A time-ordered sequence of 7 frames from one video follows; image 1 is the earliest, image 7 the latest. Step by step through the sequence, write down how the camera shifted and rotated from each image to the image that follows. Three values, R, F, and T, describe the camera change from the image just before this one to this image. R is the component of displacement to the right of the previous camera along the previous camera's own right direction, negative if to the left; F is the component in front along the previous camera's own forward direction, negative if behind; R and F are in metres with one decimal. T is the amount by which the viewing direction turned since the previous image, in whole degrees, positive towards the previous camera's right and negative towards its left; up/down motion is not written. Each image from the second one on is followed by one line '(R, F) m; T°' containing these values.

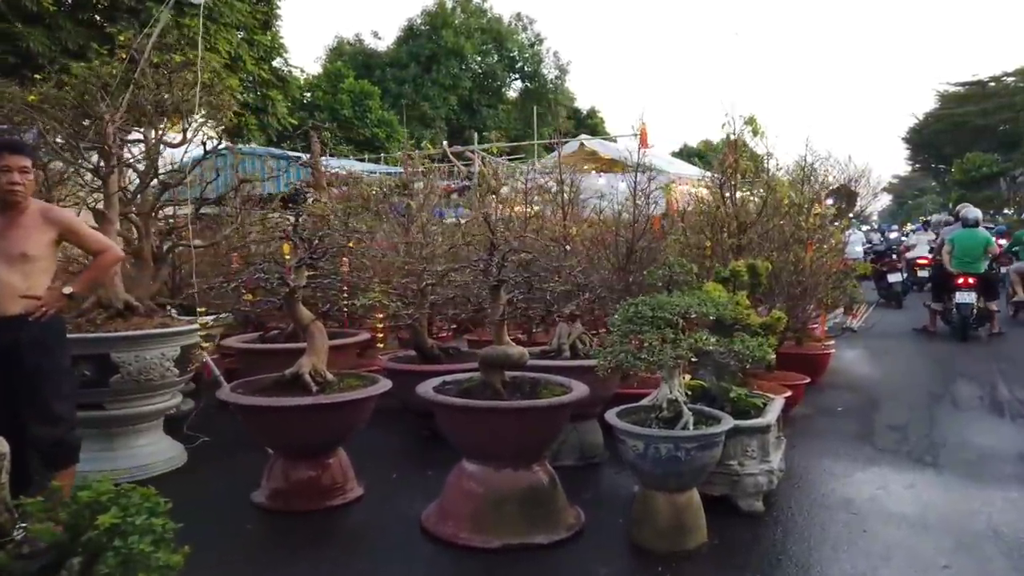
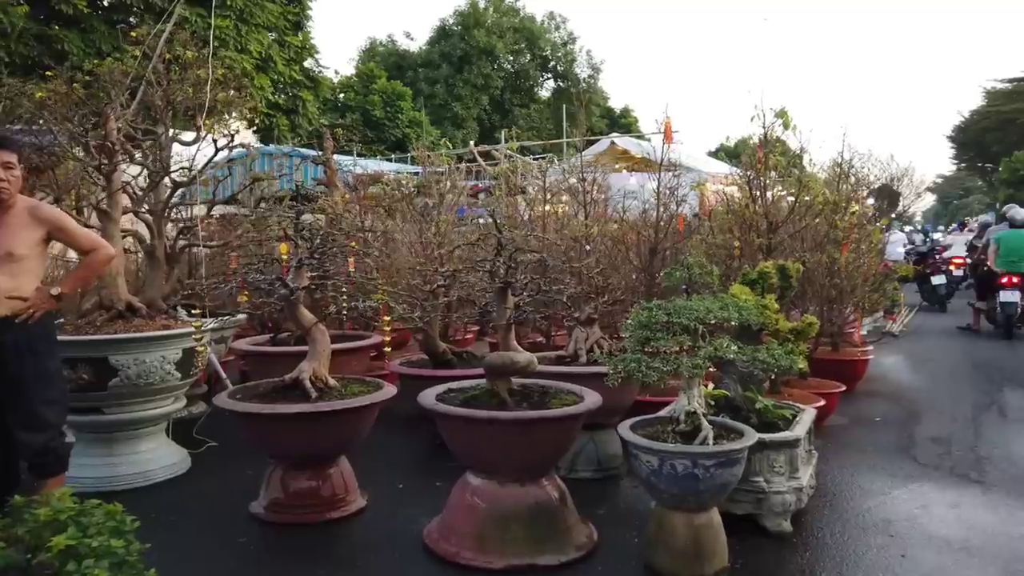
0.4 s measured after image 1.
(+0.1, +0.3) m; -3°
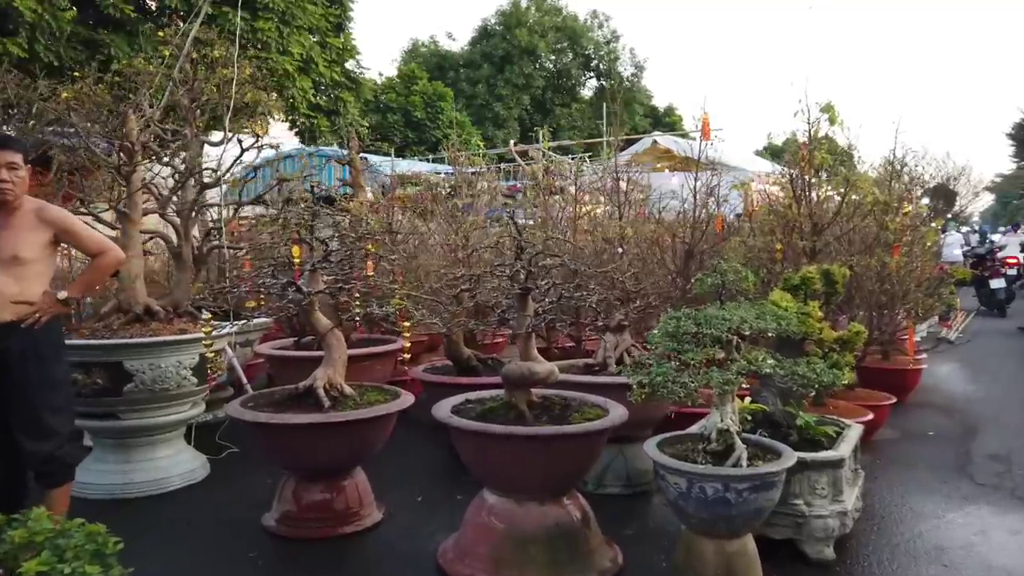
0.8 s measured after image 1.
(+0.1, +0.2) m; -3°
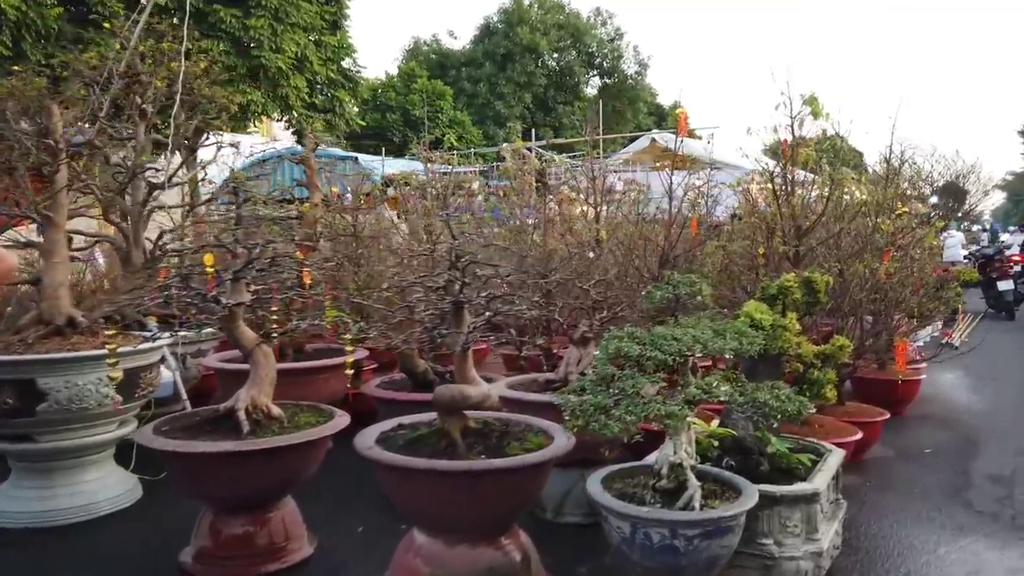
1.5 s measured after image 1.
(+0.3, +0.4) m; -1°
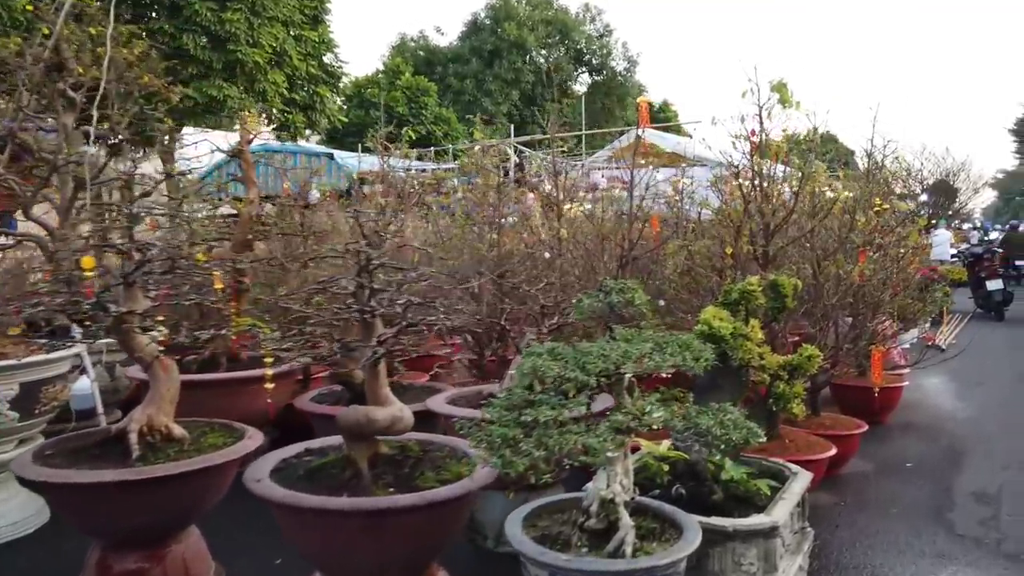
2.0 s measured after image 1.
(+0.3, +0.4) m; 0°
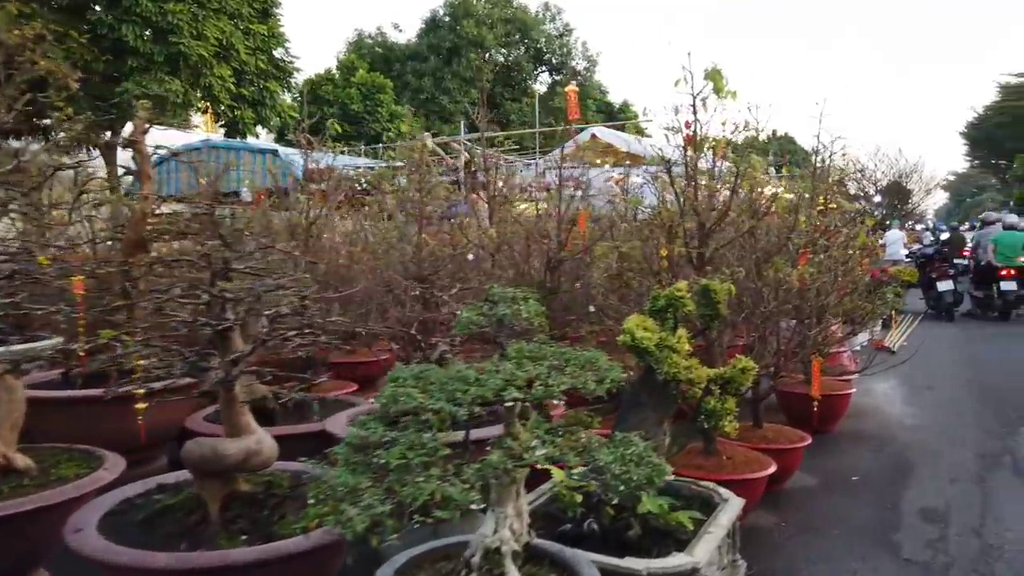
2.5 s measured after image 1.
(+0.3, +0.4) m; +3°
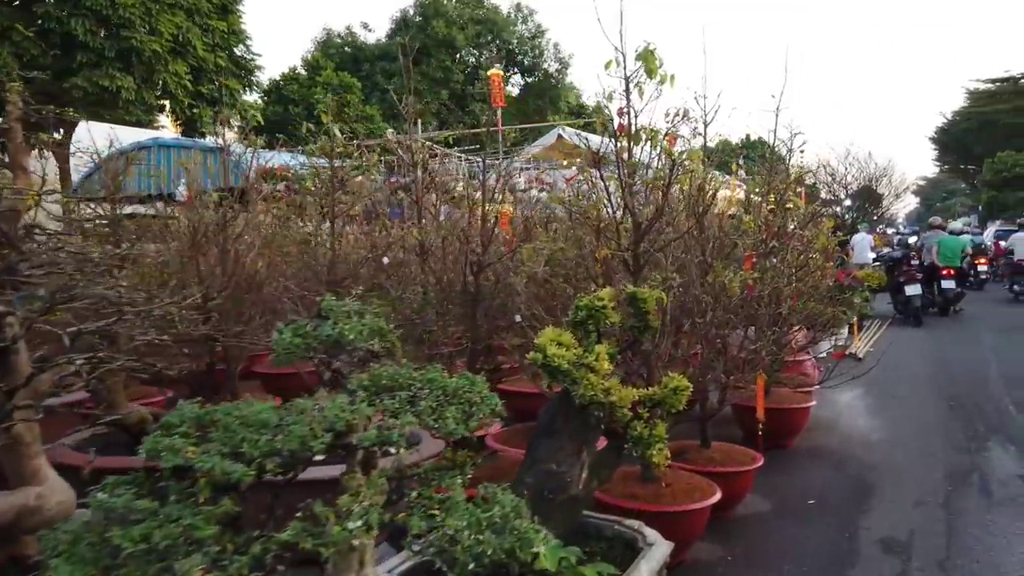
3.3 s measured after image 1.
(+0.3, +0.5) m; +2°
